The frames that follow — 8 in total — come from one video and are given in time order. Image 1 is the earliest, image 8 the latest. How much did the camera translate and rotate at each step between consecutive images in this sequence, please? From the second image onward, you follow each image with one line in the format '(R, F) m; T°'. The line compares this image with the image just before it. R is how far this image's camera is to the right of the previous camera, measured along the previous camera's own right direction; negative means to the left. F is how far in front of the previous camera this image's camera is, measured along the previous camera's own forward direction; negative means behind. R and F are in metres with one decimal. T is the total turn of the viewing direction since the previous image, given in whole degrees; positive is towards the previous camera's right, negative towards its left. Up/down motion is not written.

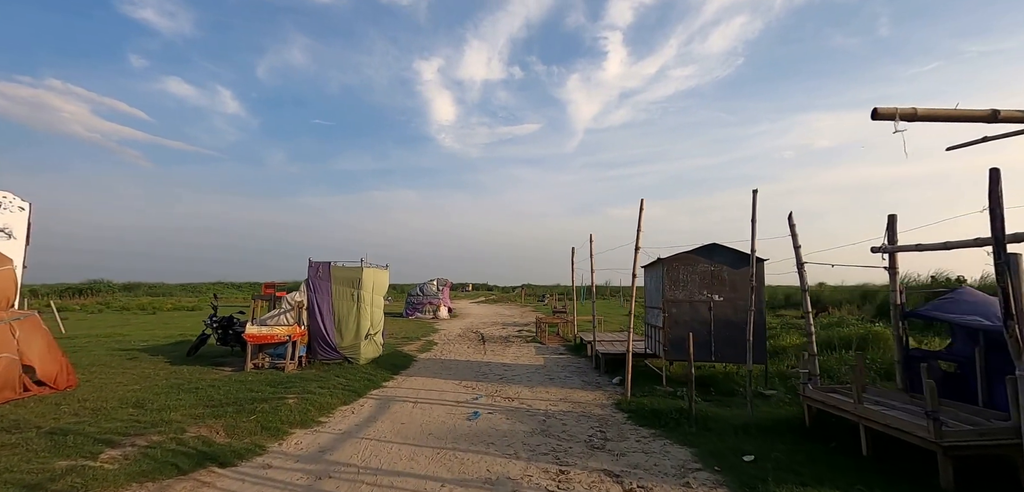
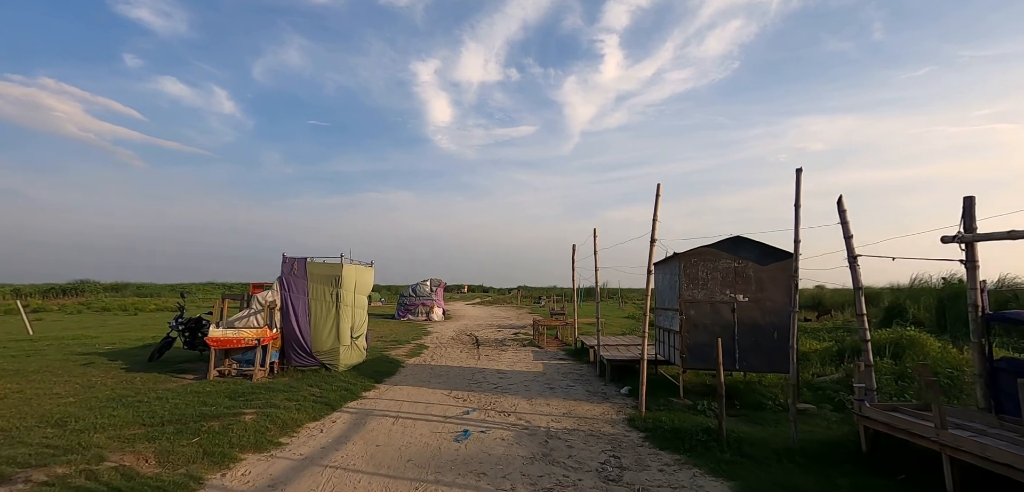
(0.0, +1.2) m; 0°
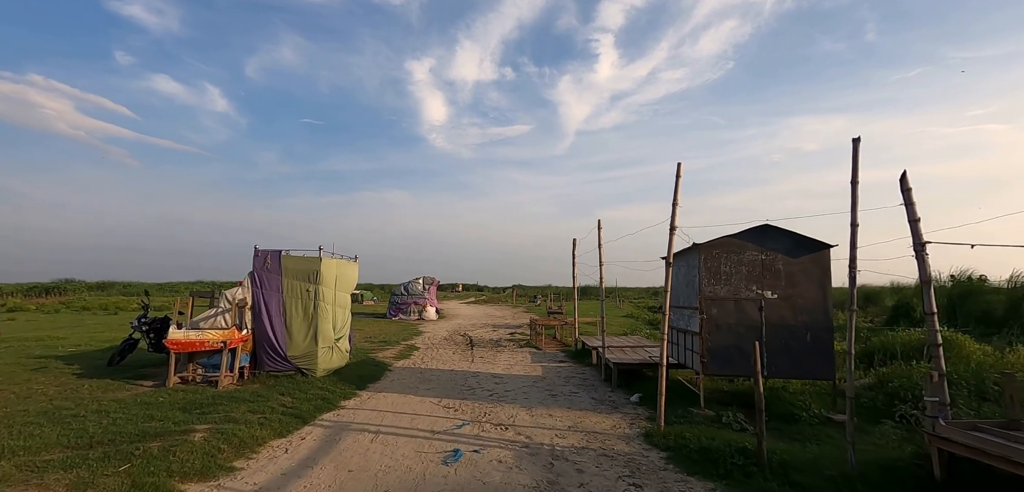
(0.0, +1.0) m; +1°
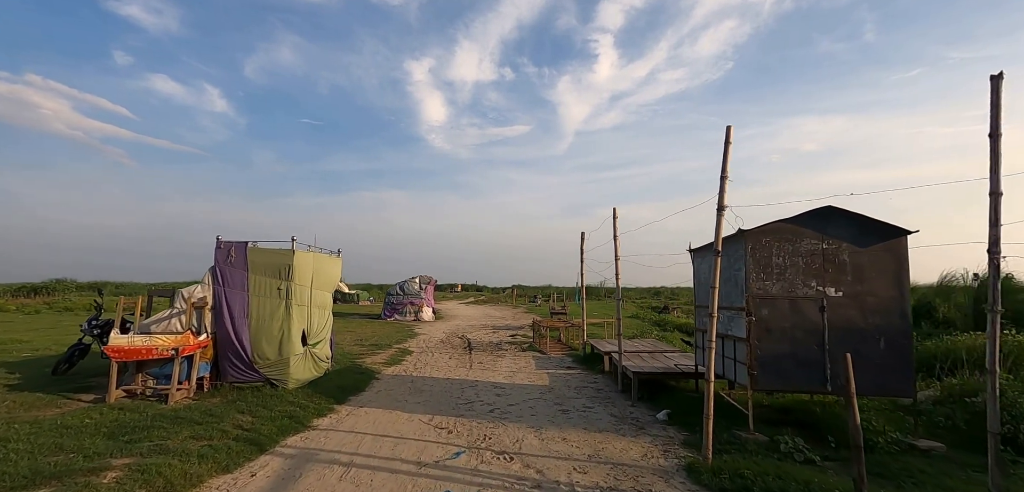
(-0.1, +1.4) m; 0°
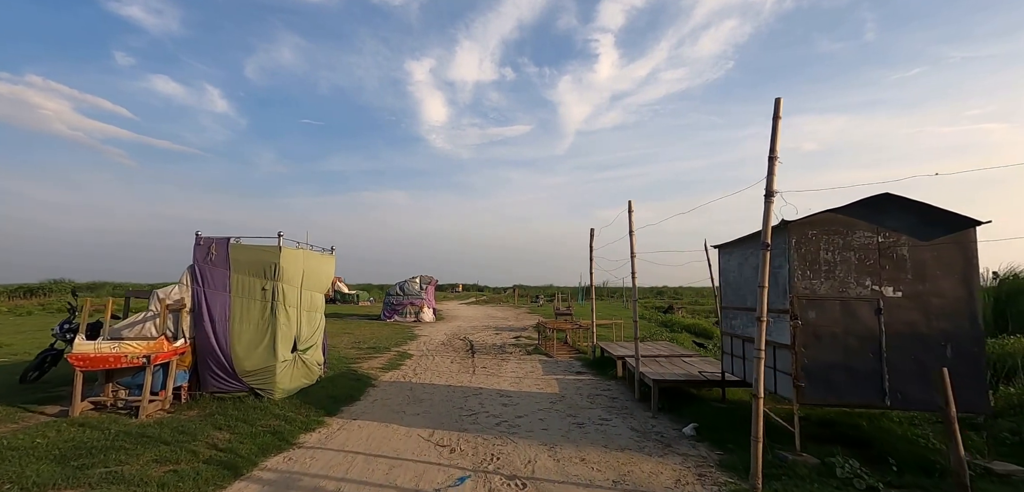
(-0.1, +0.8) m; 0°
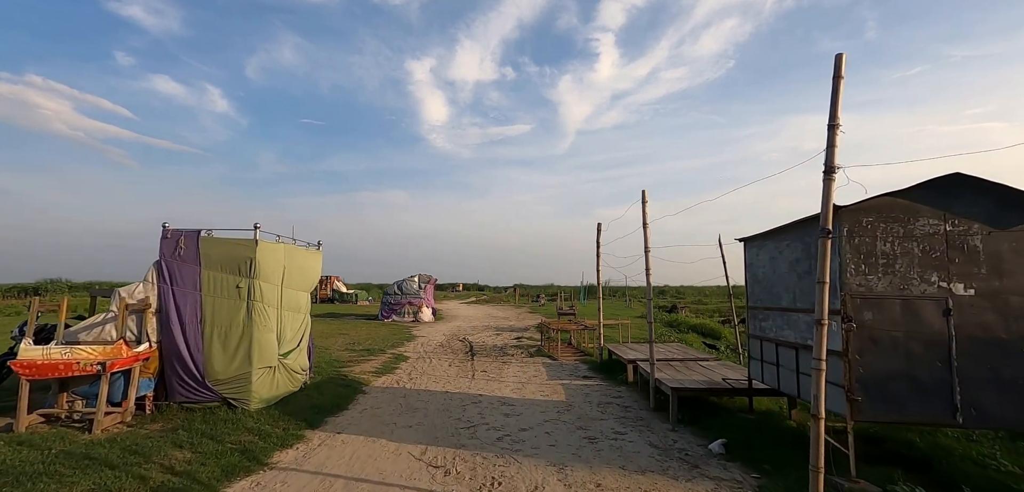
(0.0, +0.8) m; 0°
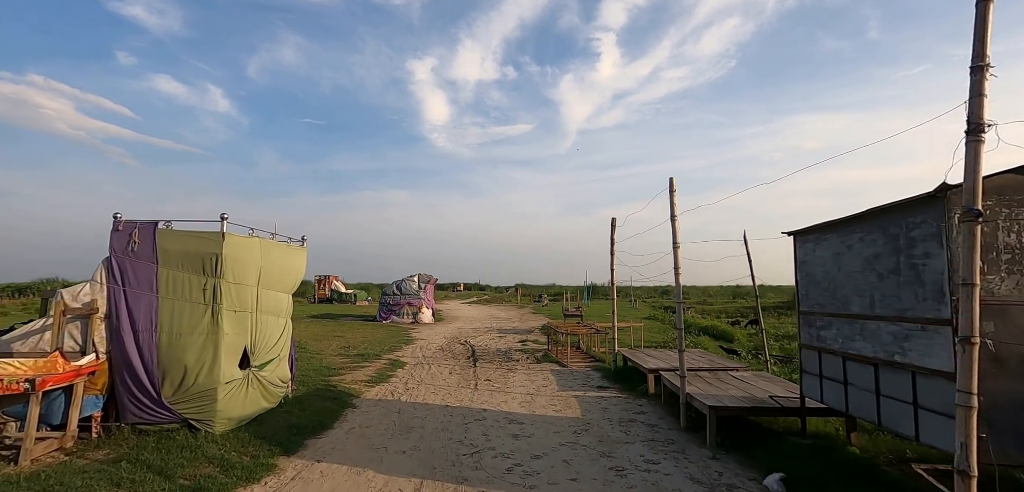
(-0.1, +1.0) m; 0°
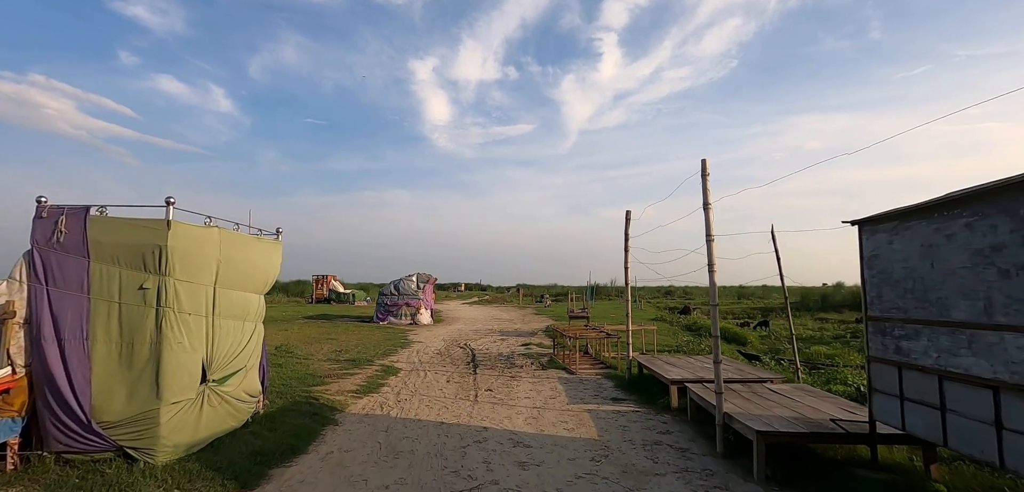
(-0.1, +1.0) m; 0°
